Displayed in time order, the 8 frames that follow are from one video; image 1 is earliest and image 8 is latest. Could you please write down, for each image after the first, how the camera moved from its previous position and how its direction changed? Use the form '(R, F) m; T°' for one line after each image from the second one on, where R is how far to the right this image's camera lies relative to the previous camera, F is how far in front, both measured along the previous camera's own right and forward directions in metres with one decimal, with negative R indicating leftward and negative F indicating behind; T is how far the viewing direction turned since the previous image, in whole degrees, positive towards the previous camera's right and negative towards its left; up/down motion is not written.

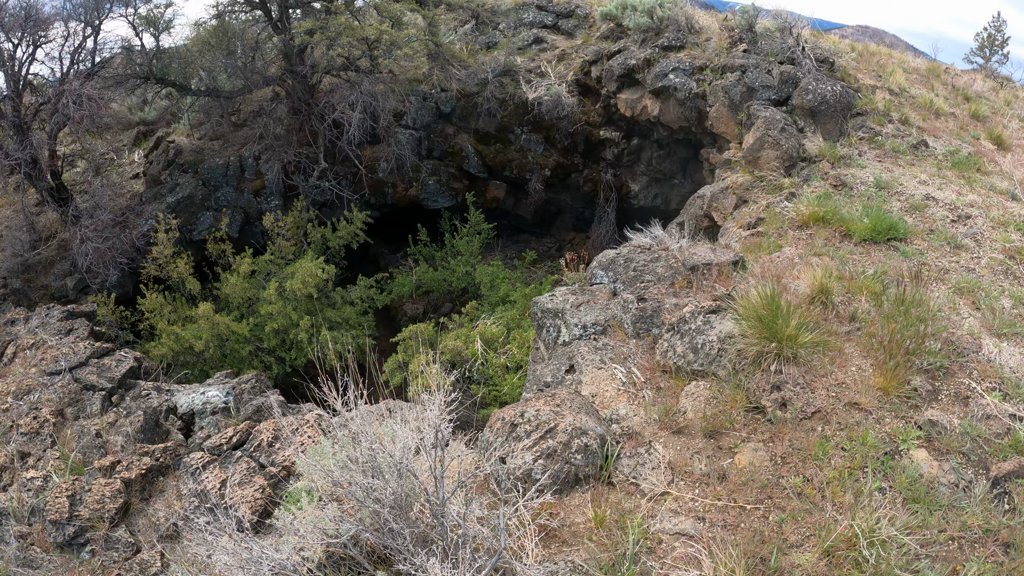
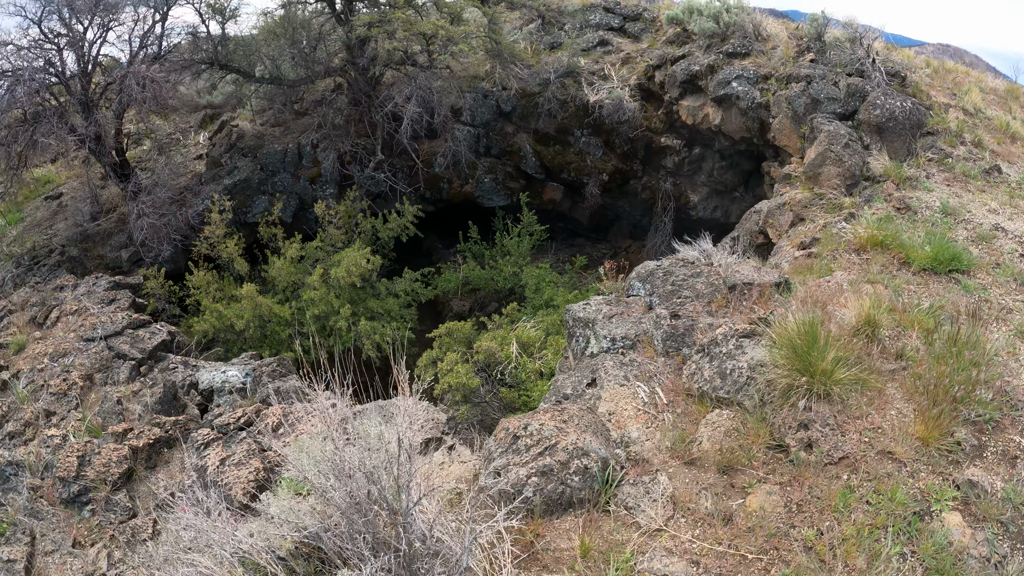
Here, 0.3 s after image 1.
(+0.2, +0.1) m; -5°
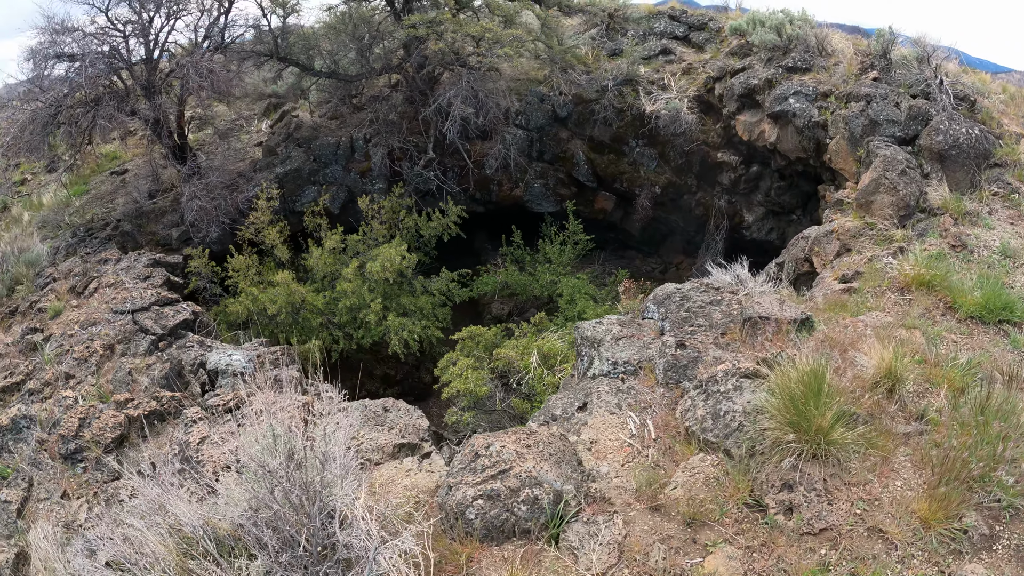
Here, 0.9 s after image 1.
(+0.4, +0.2) m; -5°
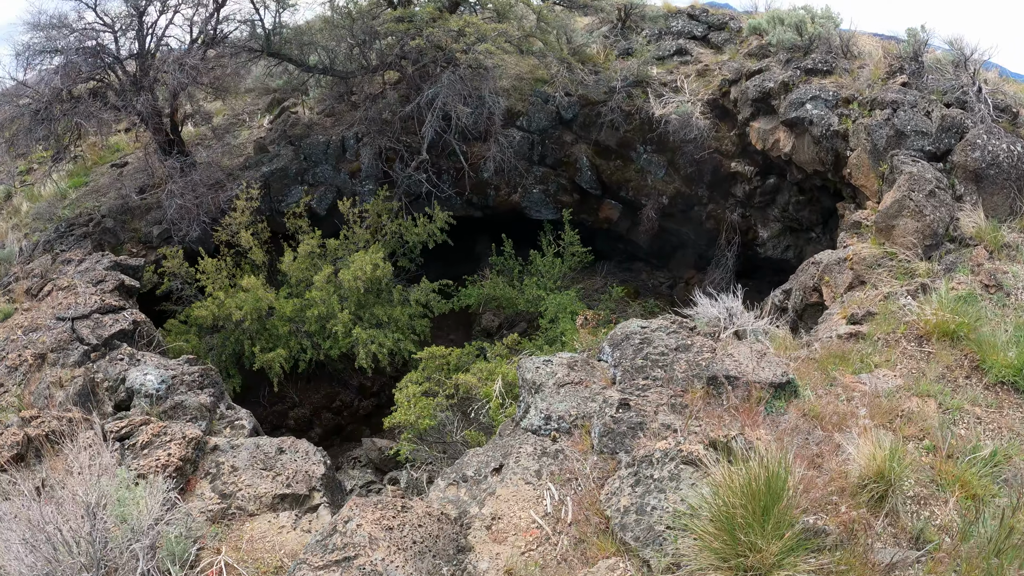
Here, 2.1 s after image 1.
(+0.6, +0.7) m; -3°
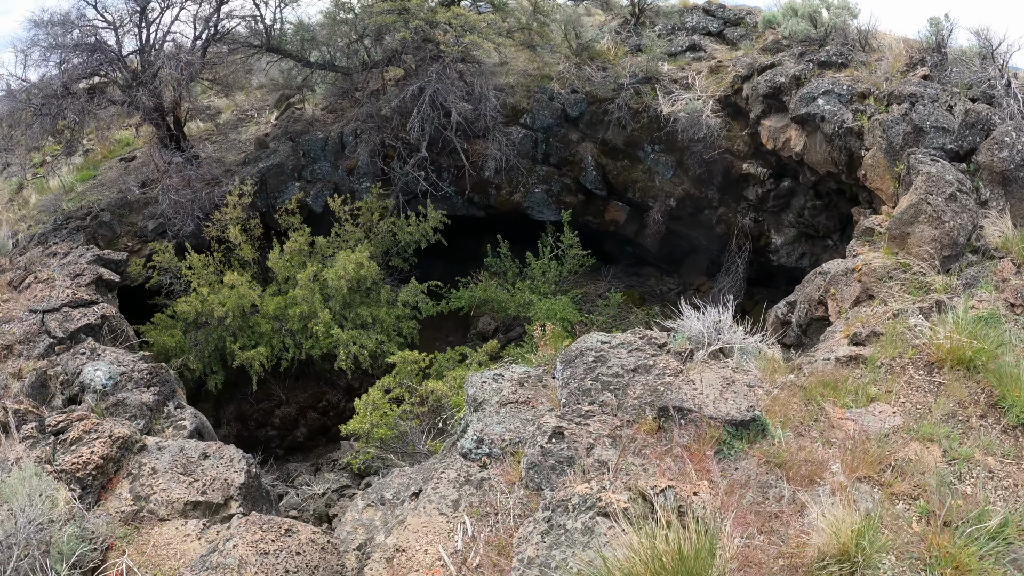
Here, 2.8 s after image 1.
(+0.4, +0.4) m; -2°
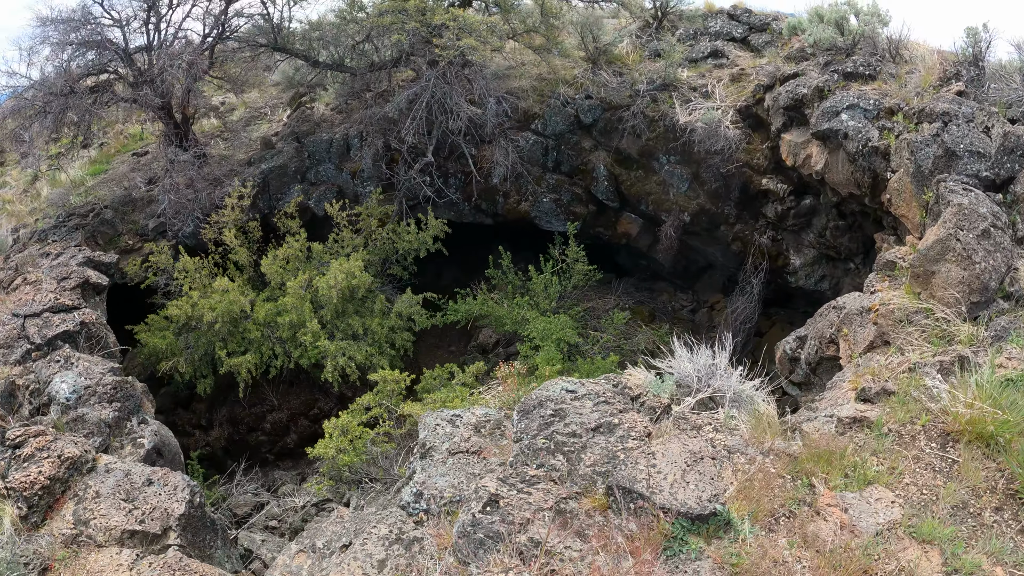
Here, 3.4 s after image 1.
(+0.3, +0.4) m; -2°
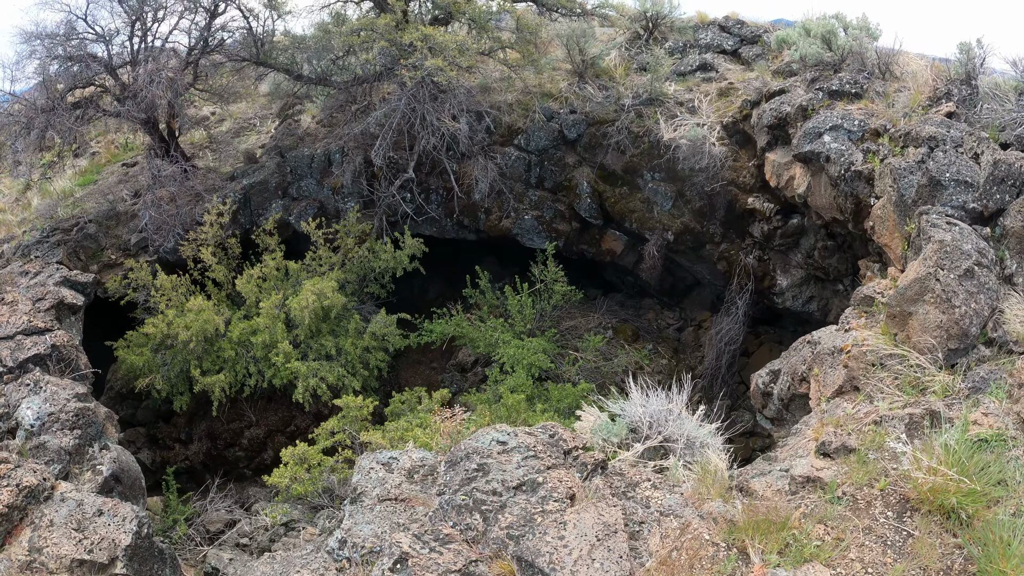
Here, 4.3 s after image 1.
(+0.4, +0.2) m; -1°
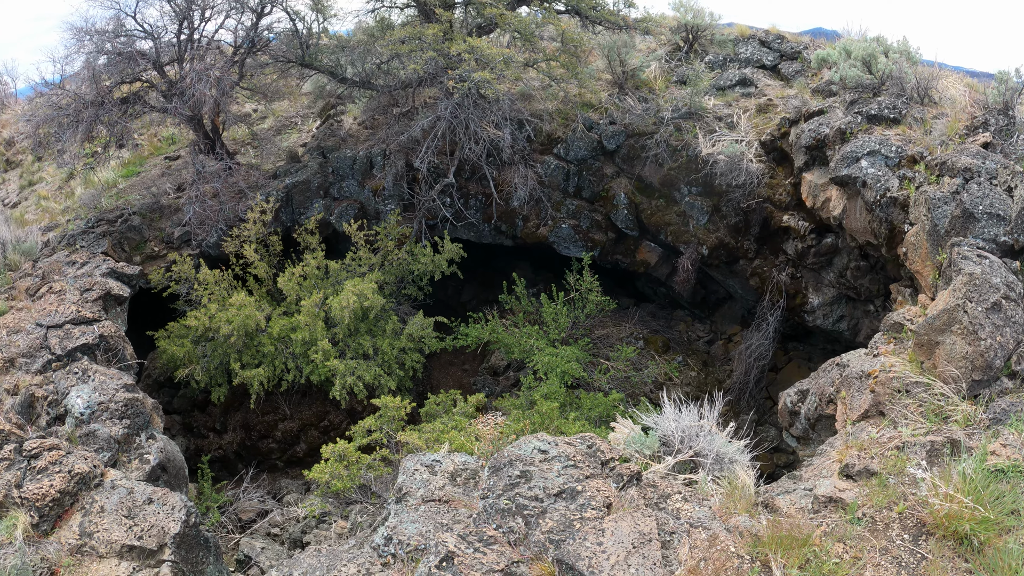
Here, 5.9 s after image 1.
(-0.1, -0.2) m; -2°
